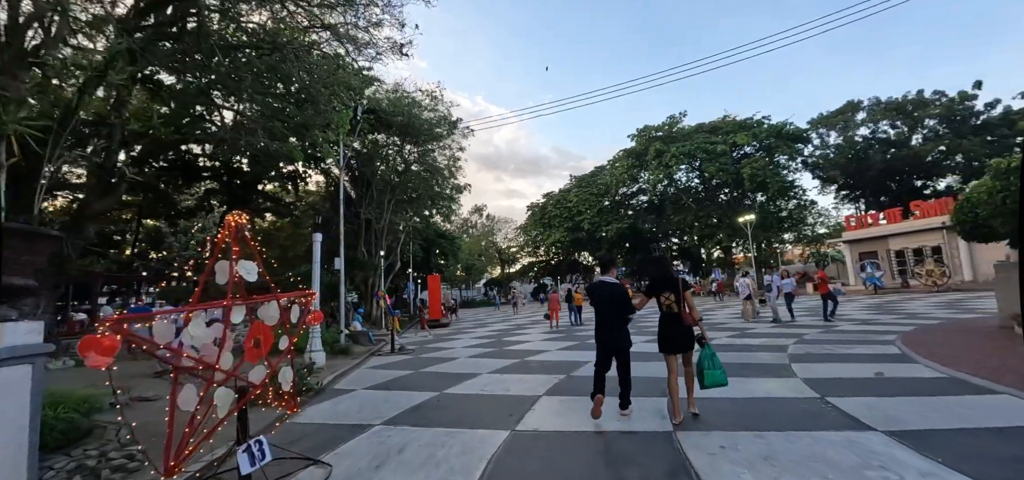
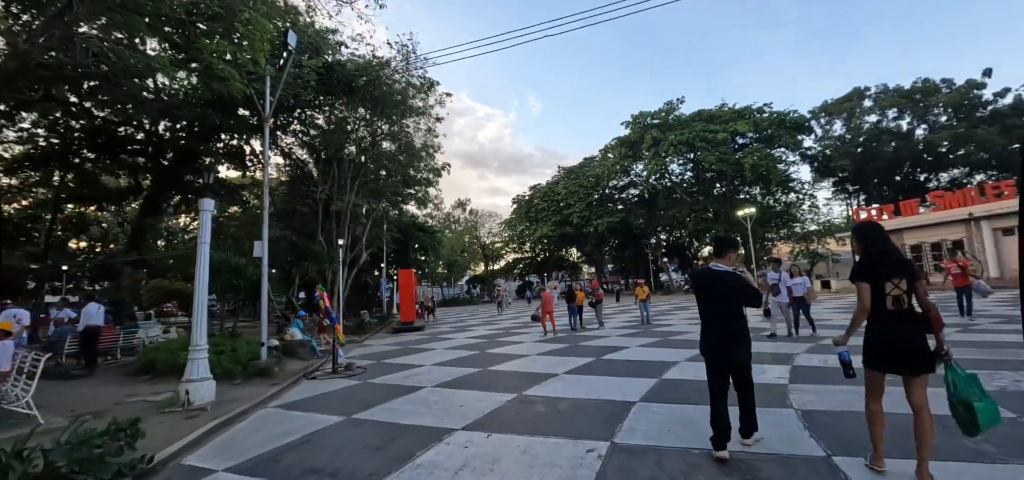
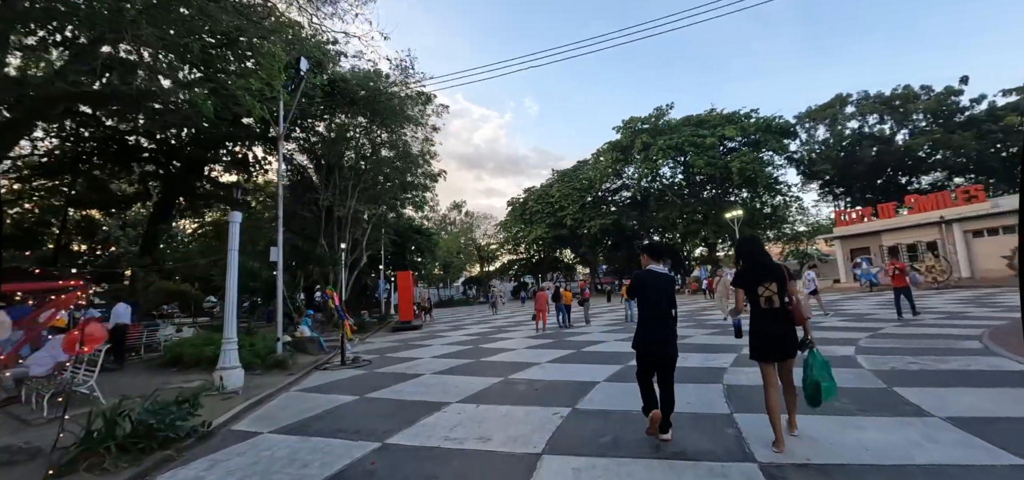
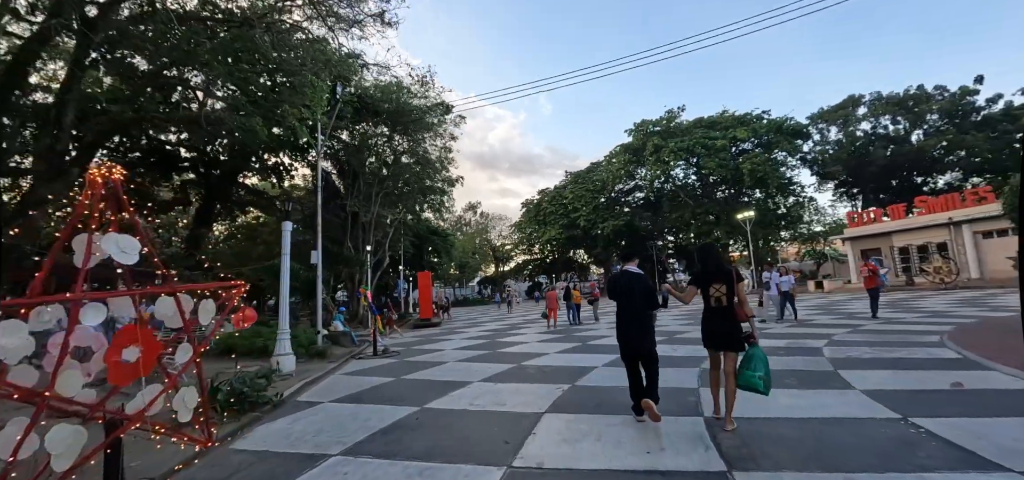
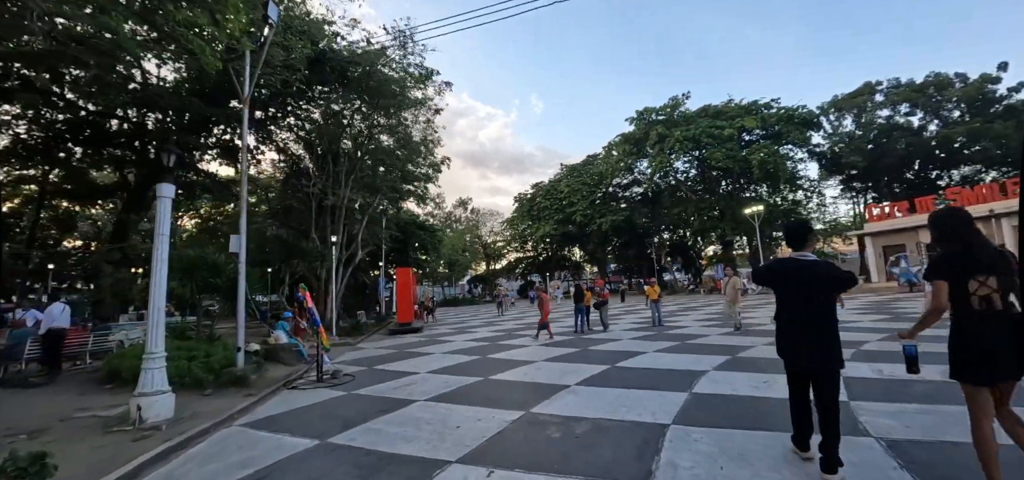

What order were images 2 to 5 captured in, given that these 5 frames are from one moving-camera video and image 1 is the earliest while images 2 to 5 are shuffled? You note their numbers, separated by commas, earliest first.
4, 3, 2, 5
